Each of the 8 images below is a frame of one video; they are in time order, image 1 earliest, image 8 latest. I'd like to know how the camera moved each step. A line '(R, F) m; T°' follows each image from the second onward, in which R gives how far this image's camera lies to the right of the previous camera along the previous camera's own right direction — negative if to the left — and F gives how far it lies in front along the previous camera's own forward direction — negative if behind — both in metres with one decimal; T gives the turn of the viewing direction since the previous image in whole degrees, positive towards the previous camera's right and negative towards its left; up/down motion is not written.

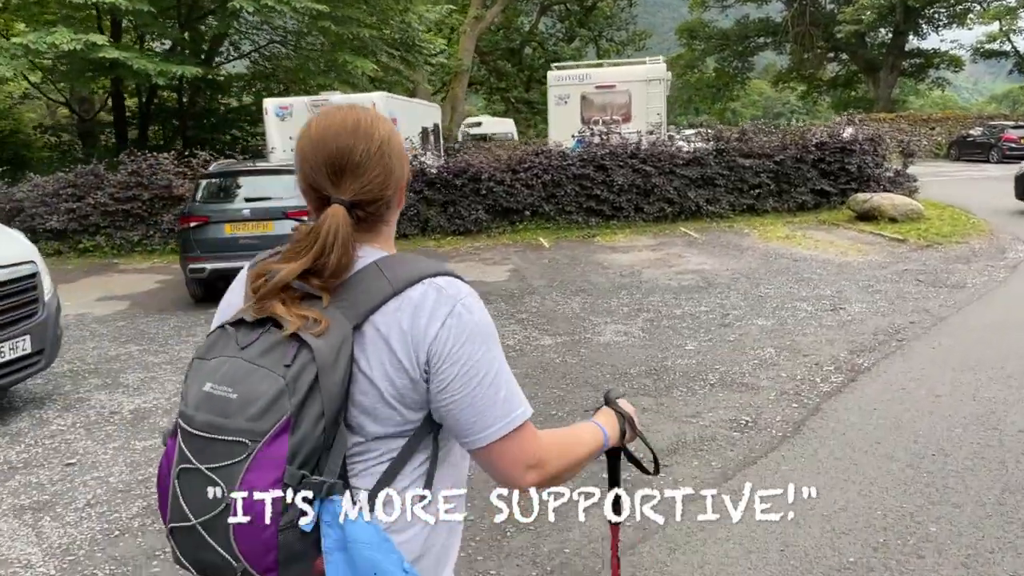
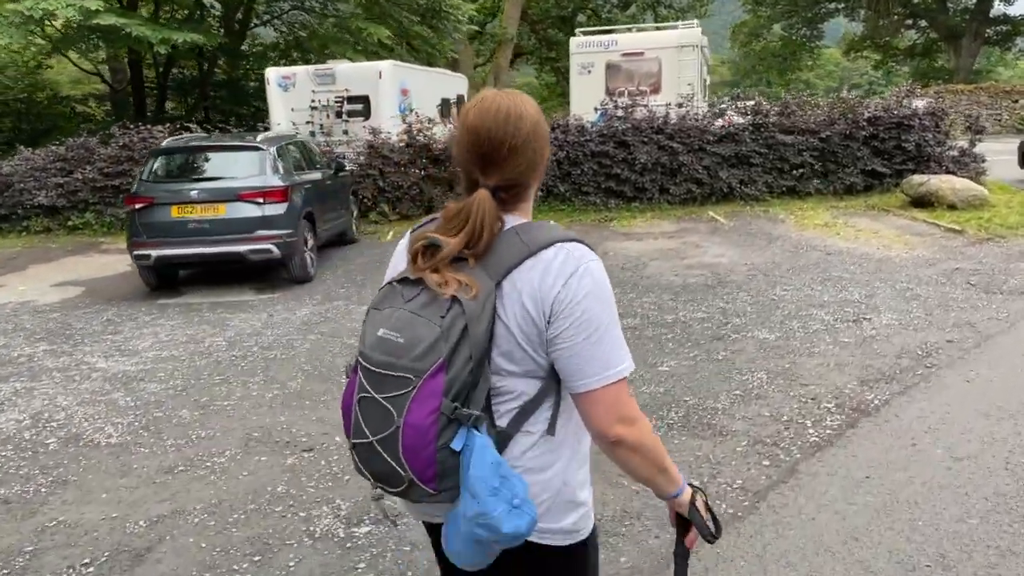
(+0.8, +1.0) m; -4°
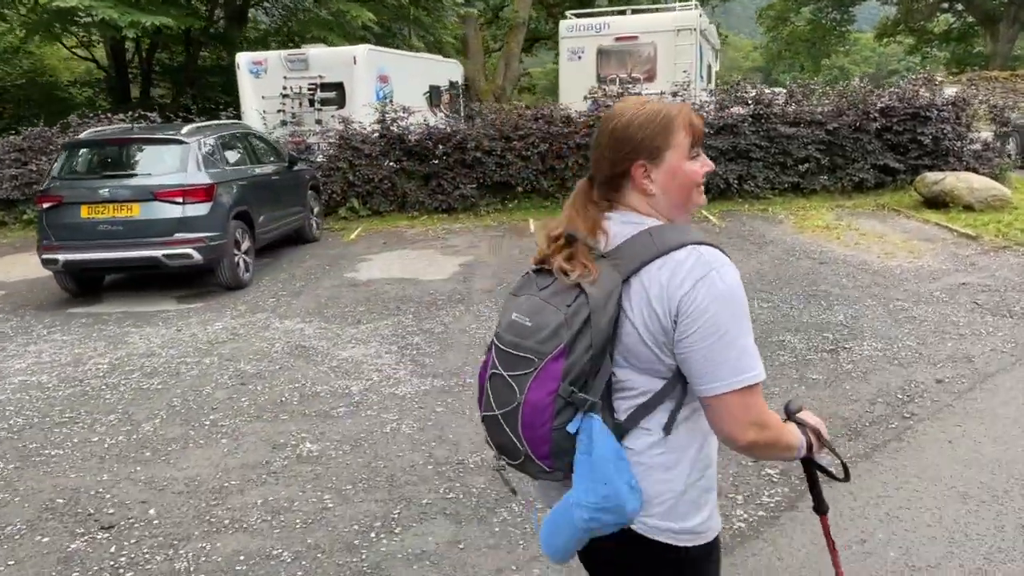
(+0.7, +0.8) m; -2°
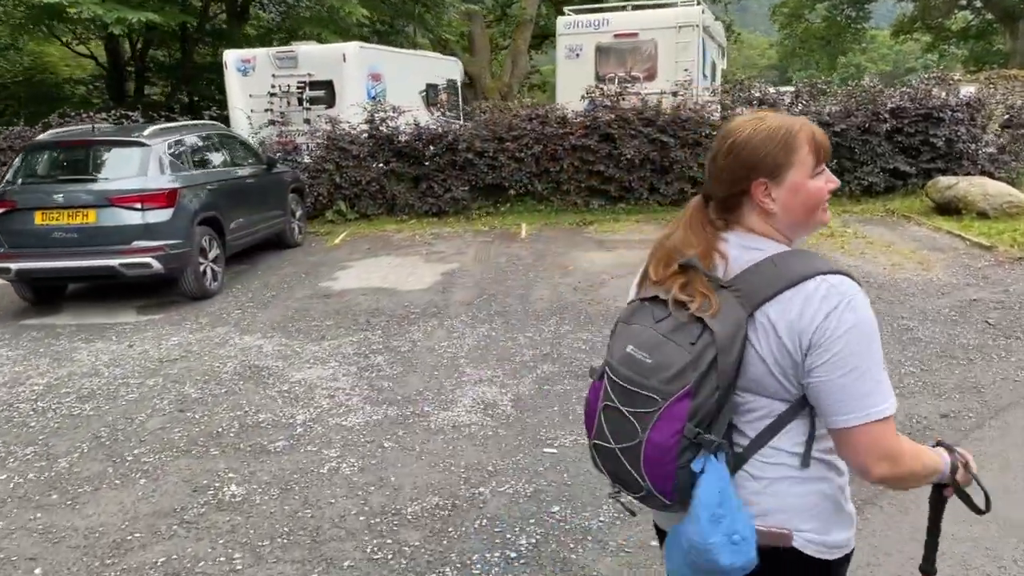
(+0.3, +0.4) m; -1°
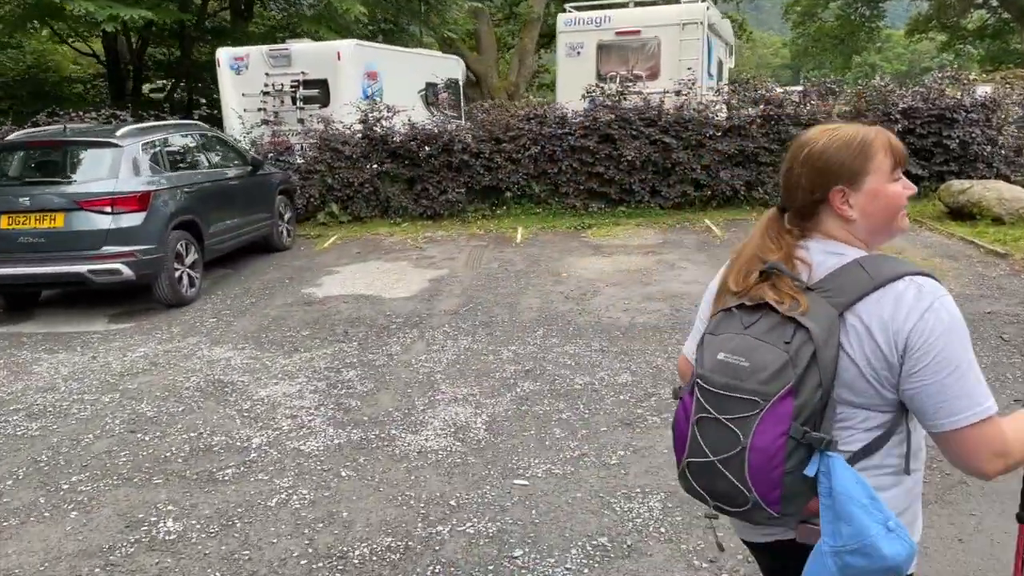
(+0.2, +0.3) m; -1°
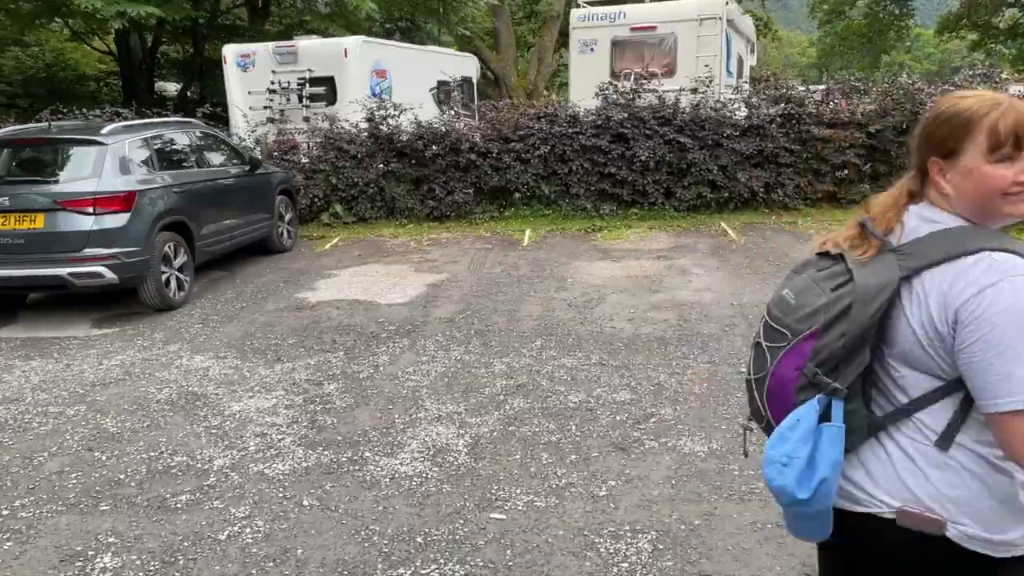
(+0.2, +0.3) m; -2°
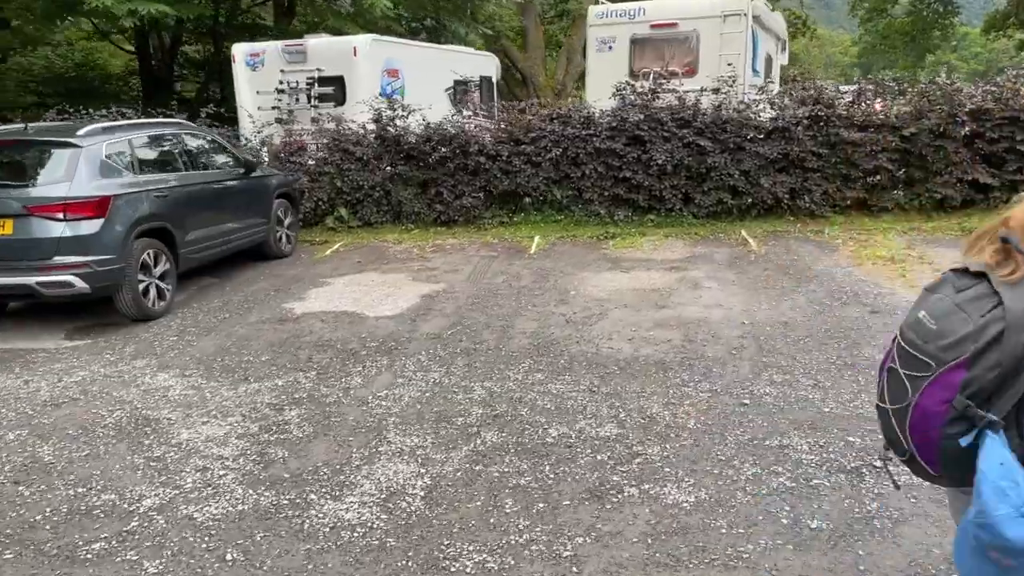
(+0.3, +0.4) m; -2°
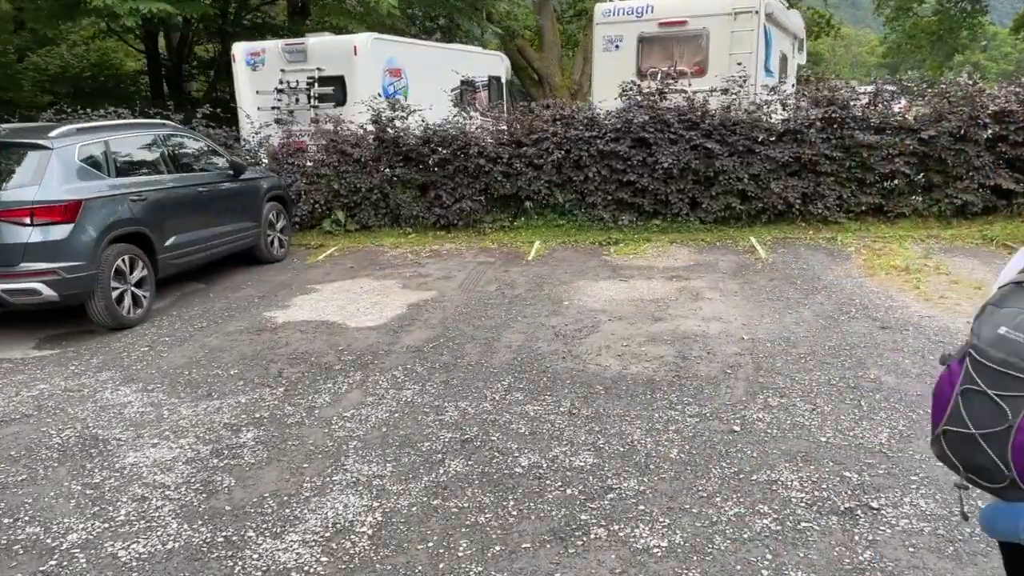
(+0.2, +0.3) m; -1°
